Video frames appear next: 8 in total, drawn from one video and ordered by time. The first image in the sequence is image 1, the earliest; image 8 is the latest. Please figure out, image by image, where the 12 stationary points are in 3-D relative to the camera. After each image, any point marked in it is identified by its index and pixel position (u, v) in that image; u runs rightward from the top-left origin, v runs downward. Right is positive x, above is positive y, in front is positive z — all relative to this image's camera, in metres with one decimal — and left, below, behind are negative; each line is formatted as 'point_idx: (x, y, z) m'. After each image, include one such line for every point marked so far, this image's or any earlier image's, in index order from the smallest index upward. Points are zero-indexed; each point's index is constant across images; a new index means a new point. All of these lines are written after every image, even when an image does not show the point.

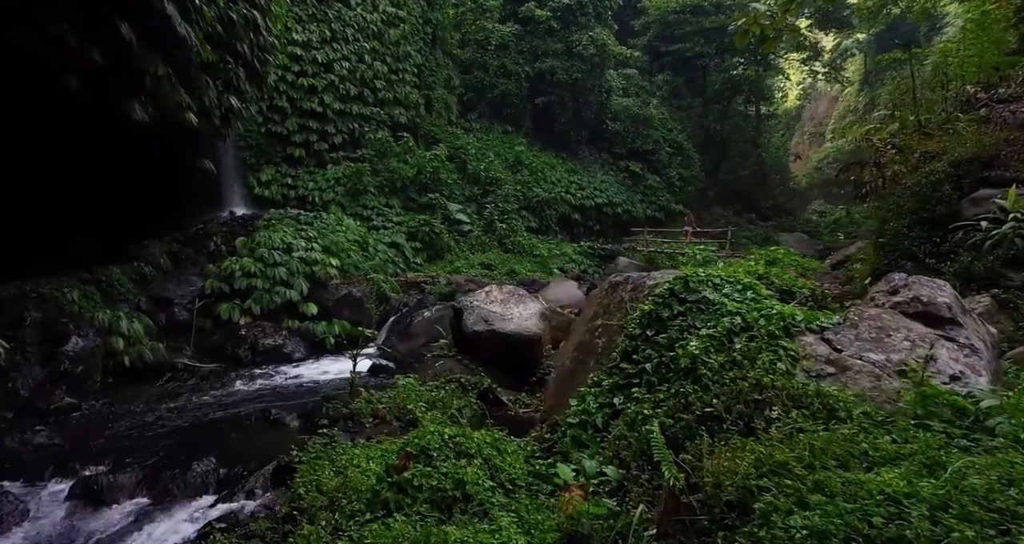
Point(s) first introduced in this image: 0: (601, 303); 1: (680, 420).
0: (+0.6, -0.2, +3.6) m
1: (+0.7, -0.6, +2.3) m
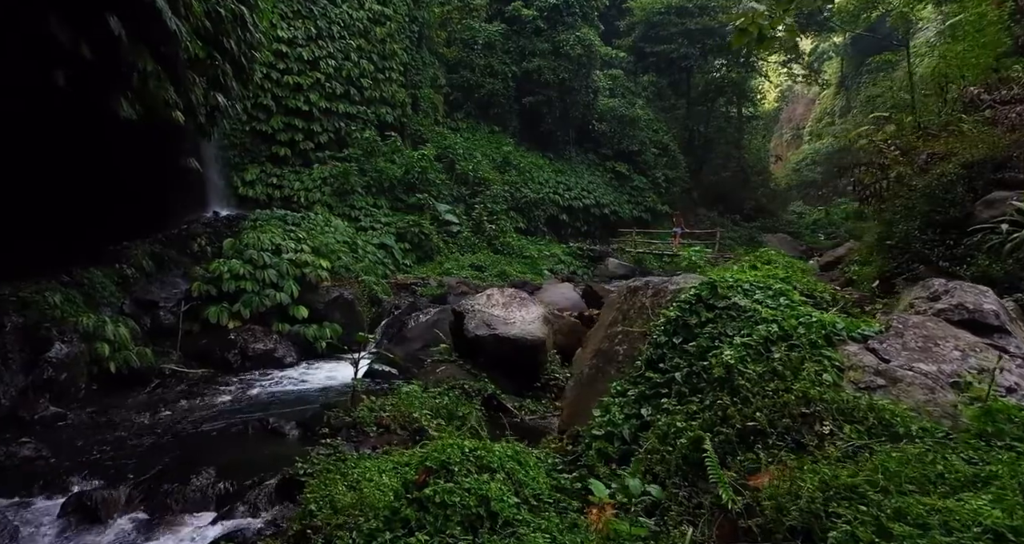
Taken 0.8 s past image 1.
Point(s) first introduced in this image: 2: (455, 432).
0: (+0.7, -0.2, +3.5) m
1: (+0.8, -0.6, +2.2) m
2: (-0.4, -1.1, +4.1) m
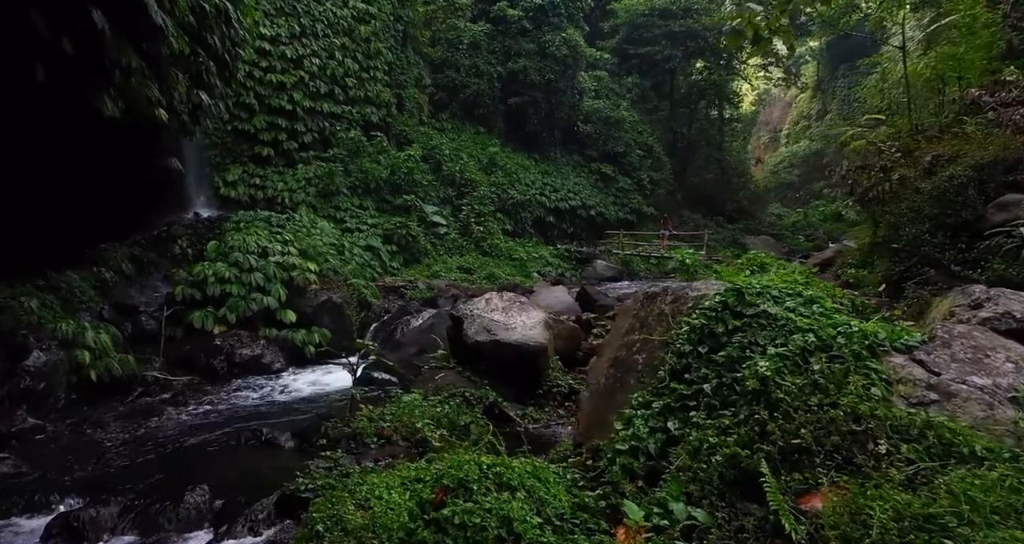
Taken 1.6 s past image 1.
0: (+0.7, -0.3, +3.4) m
1: (+0.9, -0.6, +2.1) m
2: (-0.3, -1.2, +4.0) m
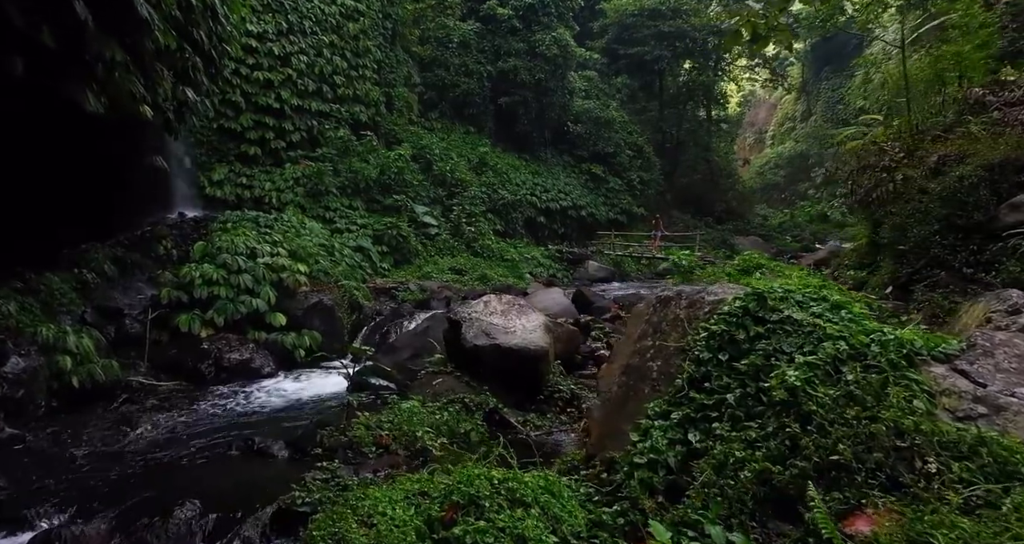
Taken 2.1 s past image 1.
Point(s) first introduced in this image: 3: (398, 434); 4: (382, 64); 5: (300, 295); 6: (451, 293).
0: (+0.8, -0.3, +3.2) m
1: (+1.0, -0.7, +2.0) m
2: (-0.3, -1.2, +3.8) m
3: (-0.8, -1.2, +4.3) m
4: (-3.7, +5.9, +16.5) m
5: (-3.1, -0.3, +8.5) m
6: (-1.1, -0.4, +10.7) m
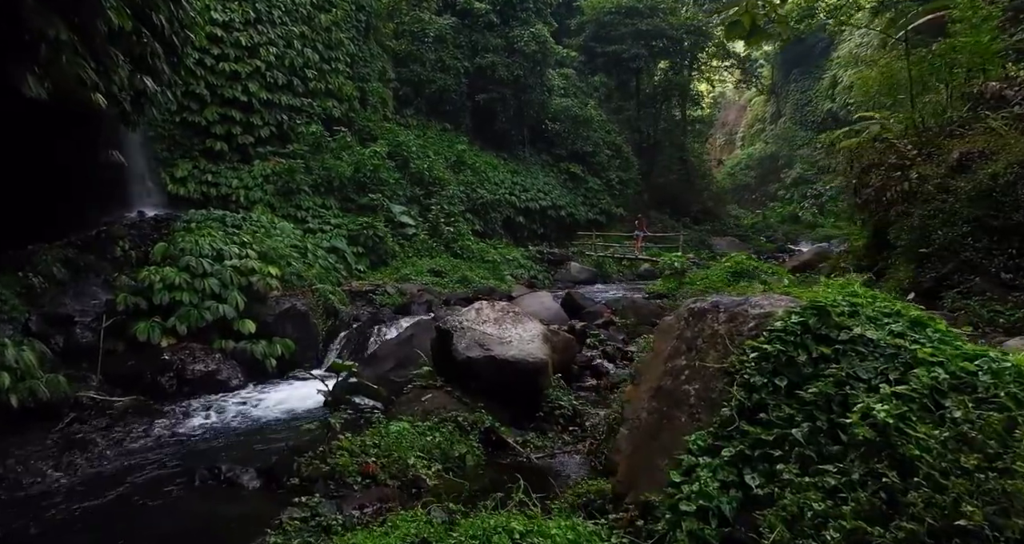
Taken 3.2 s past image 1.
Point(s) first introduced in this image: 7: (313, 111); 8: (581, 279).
0: (+0.8, -0.3, +2.9) m
1: (+1.1, -0.7, +1.6) m
2: (-0.3, -1.2, +3.4) m
3: (-0.8, -1.2, +3.8) m
4: (-4.2, +5.8, +15.9) m
5: (-3.3, -0.4, +7.9) m
6: (-1.4, -0.4, +10.3) m
7: (-4.7, +3.8, +13.8) m
8: (+1.7, -0.2, +14.8) m
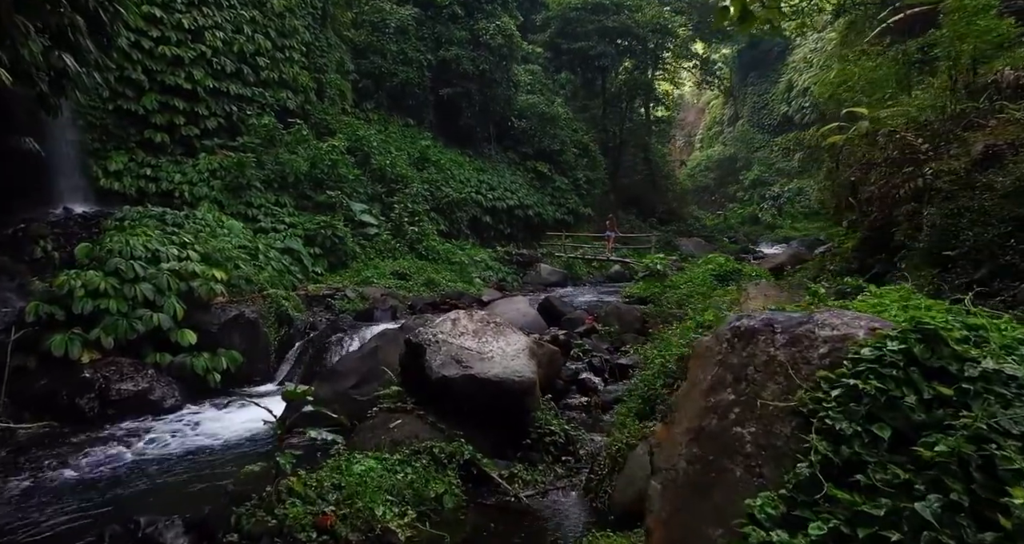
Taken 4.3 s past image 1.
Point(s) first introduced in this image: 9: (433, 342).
0: (+0.8, -0.4, +2.3) m
1: (+1.2, -0.7, +1.1) m
2: (-0.3, -1.3, +2.7) m
3: (-0.9, -1.3, +3.1) m
4: (-5.1, +5.8, +14.9) m
5: (-3.6, -0.4, +7.0) m
6: (-1.9, -0.5, +9.5) m
7: (-5.4, +3.7, +12.8) m
8: (+1.0, -0.2, +14.2) m
9: (-0.6, -0.5, +4.4) m
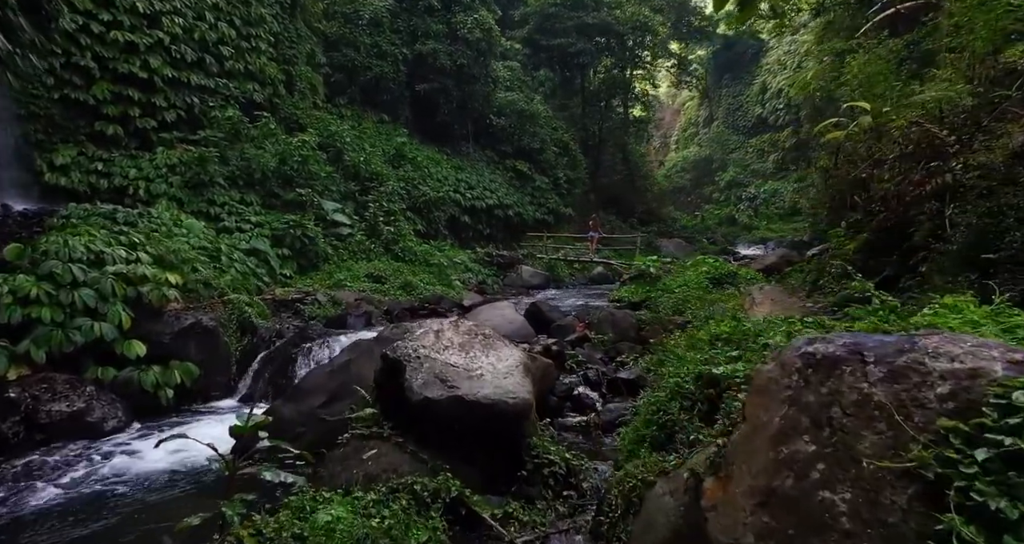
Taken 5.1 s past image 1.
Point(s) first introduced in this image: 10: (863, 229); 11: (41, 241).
0: (+0.9, -0.4, +1.8) m
1: (+1.2, -0.8, +0.6) m
2: (-0.3, -1.3, +2.2) m
3: (-0.9, -1.3, +2.5) m
4: (-5.6, +5.7, +14.2) m
5: (-3.7, -0.5, +6.3) m
6: (-2.2, -0.5, +8.9) m
7: (-5.8, +3.7, +12.1) m
8: (+0.5, -0.3, +13.7) m
9: (-0.7, -0.6, +3.9) m
10: (+4.1, +0.5, +6.7) m
11: (-5.0, +0.3, +6.3) m
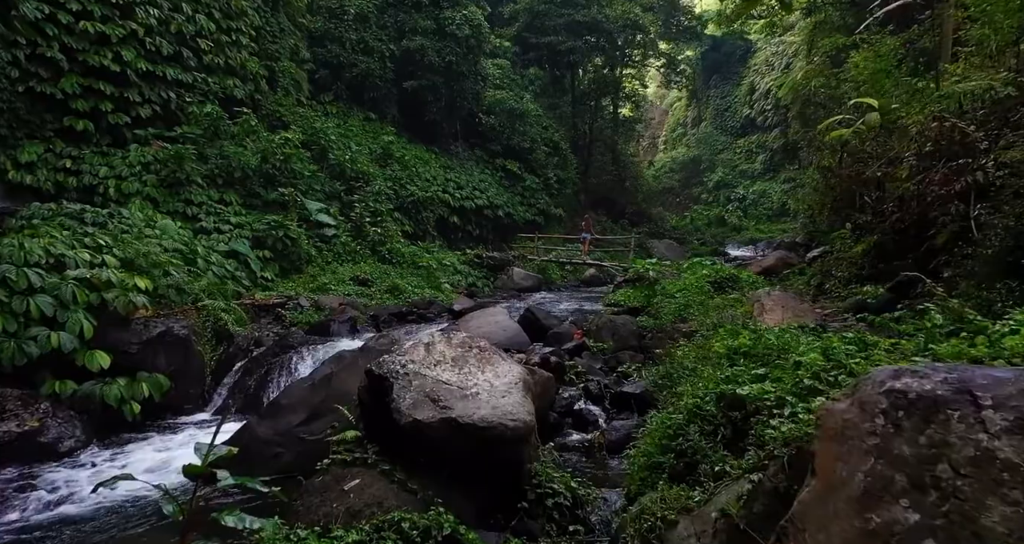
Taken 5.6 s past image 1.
0: (+0.9, -0.4, +1.4) m
1: (+1.3, -0.8, +0.2) m
2: (-0.2, -1.4, +1.8) m
3: (-0.9, -1.4, +2.2) m
4: (-5.8, +5.7, +13.7) m
5: (-3.8, -0.5, +5.9) m
6: (-2.3, -0.6, +8.5) m
7: (-6.0, +3.6, +11.6) m
8: (+0.3, -0.3, +13.3) m
9: (-0.7, -0.6, +3.5) m
10: (+4.0, +0.4, +6.4) m
11: (-5.1, +0.2, +5.8) m
